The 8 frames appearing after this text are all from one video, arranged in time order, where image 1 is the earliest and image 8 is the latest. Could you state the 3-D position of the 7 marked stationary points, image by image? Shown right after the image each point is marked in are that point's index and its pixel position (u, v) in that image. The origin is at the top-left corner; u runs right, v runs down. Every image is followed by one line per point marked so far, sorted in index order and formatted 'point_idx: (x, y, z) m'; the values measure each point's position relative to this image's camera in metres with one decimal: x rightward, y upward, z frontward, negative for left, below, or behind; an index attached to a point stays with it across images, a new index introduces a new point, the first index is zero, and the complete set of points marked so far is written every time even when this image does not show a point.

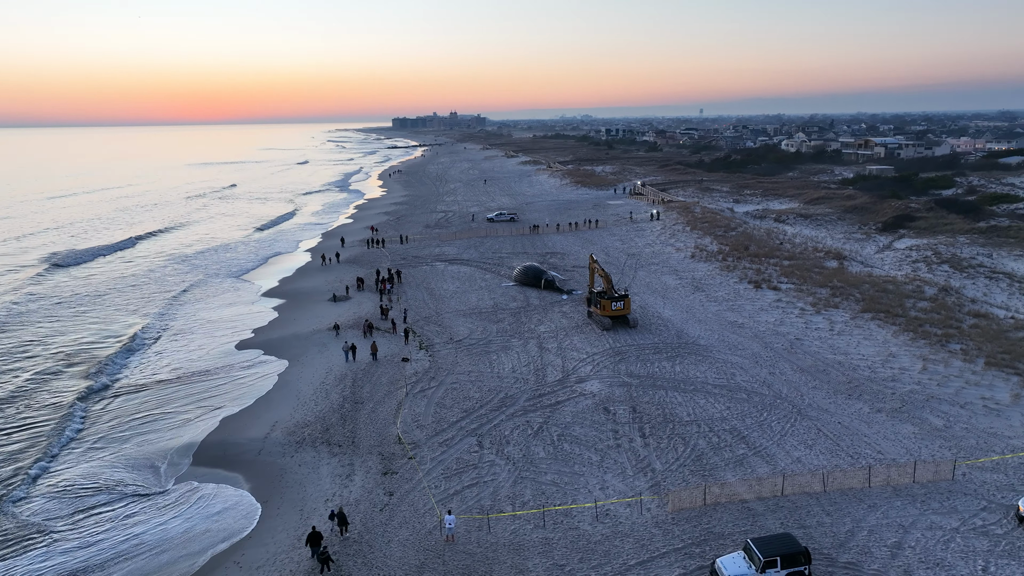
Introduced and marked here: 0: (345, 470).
0: (-3.5, -3.9, +14.8) m
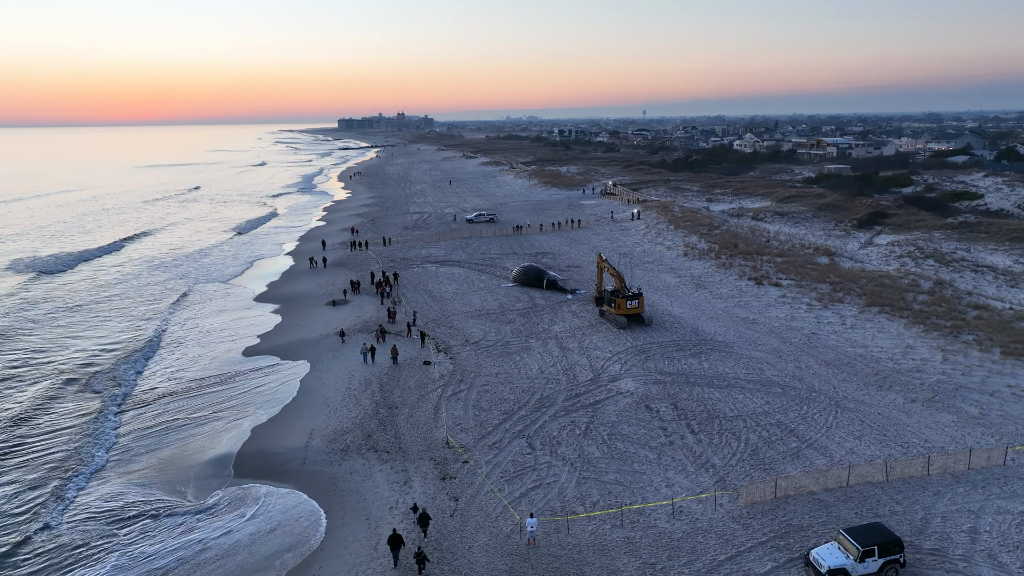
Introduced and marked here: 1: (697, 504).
0: (-2.3, -3.9, +14.5) m
1: (+3.4, -4.0, +12.8) m
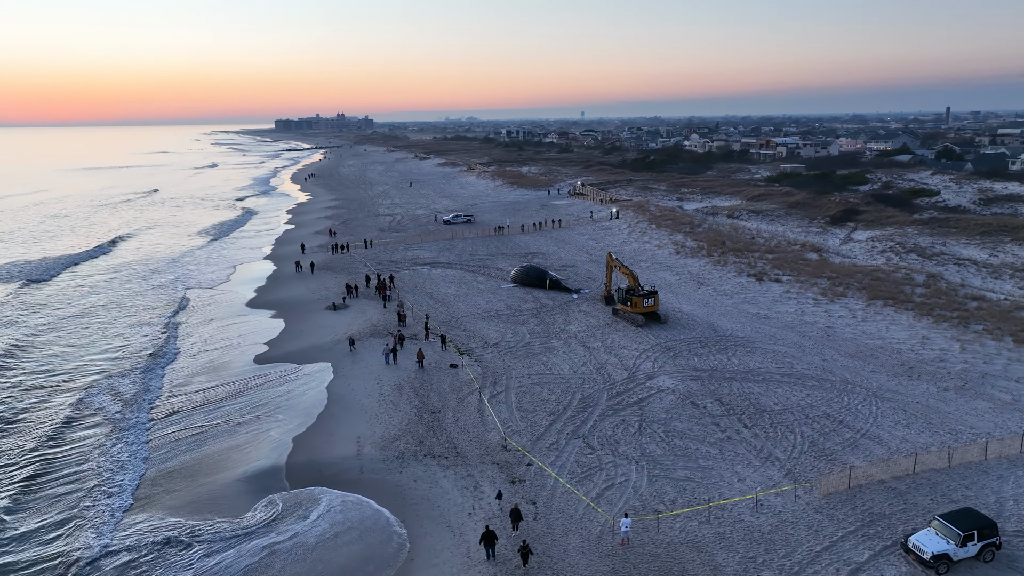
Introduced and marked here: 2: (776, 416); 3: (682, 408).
0: (-0.8, -4.0, +14.2) m
1: (+4.9, -3.9, +13.0) m
2: (+6.2, -3.0, +16.4) m
3: (+4.2, -2.9, +17.0) m
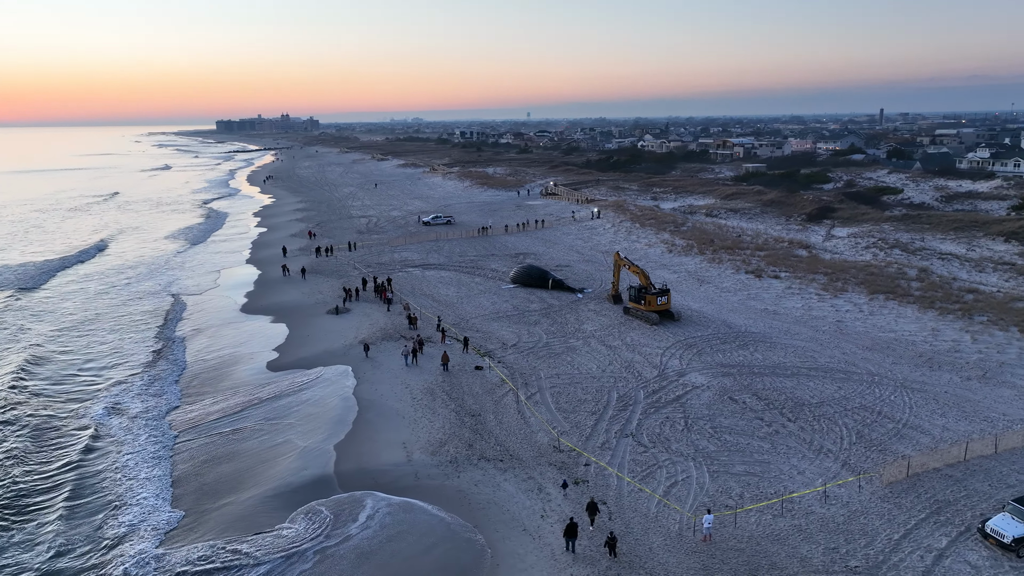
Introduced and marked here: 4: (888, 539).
0: (+0.4, -4.0, +14.1) m
1: (+6.3, -3.8, +13.3) m
2: (+7.3, -2.9, +16.7) m
3: (+5.2, -2.9, +17.2) m
4: (+6.4, -4.3, +11.8) m
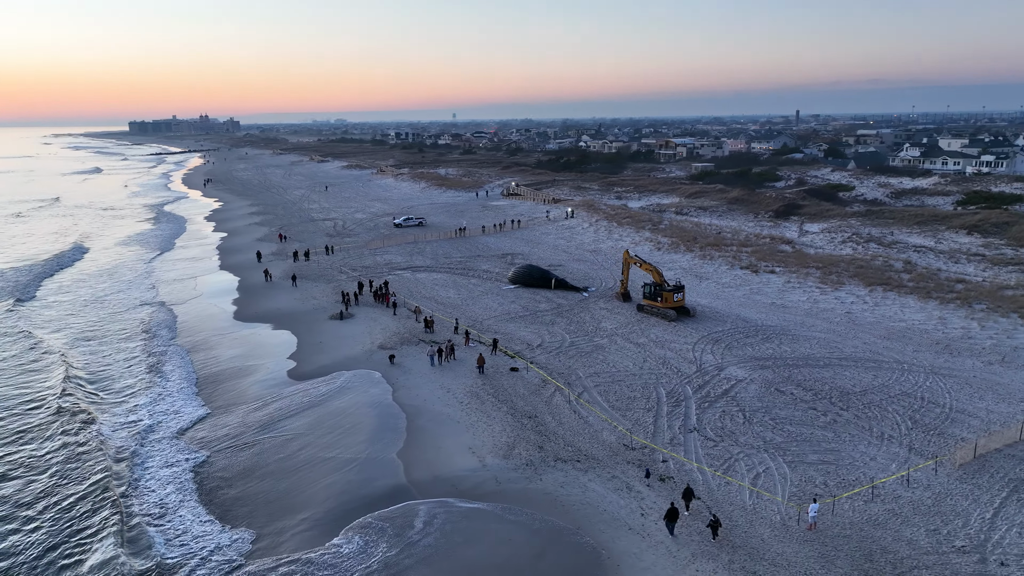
0: (+2.2, -3.9, +14.0) m
1: (+8.1, -3.7, +13.8) m
2: (+8.7, -2.7, +17.3) m
3: (+6.6, -2.7, +17.7) m
4: (+8.3, -4.1, +12.3) m
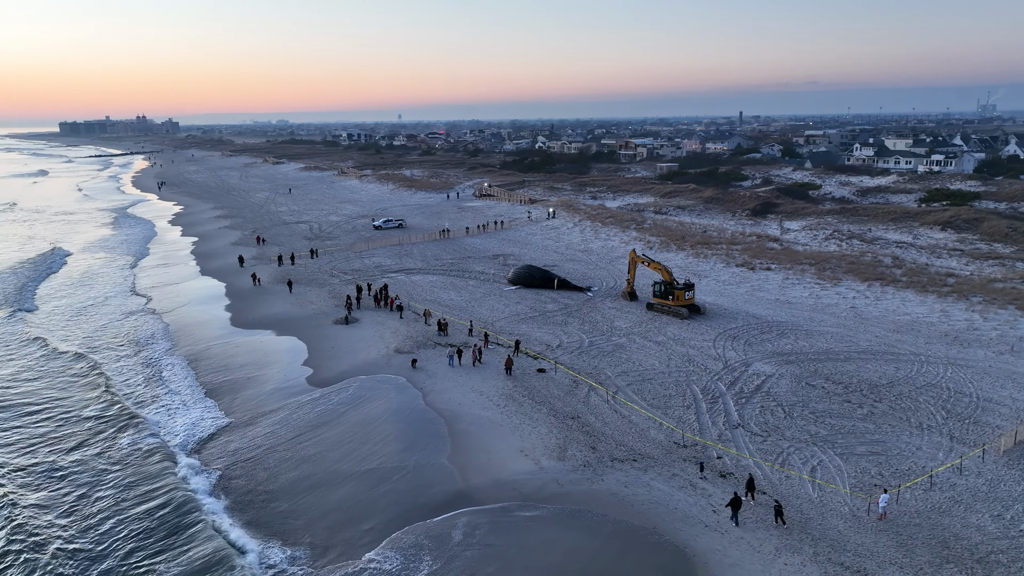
0: (+3.4, -3.9, +14.1) m
1: (+9.3, -3.5, +14.3) m
2: (+9.7, -2.6, +17.8) m
3: (+7.6, -2.6, +18.0) m
4: (+9.7, -4.0, +12.8) m
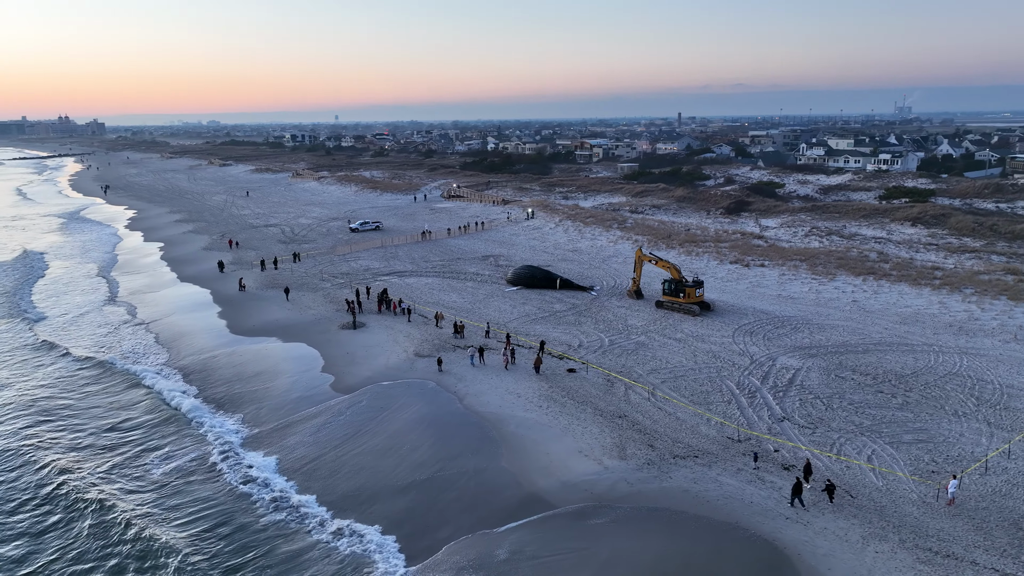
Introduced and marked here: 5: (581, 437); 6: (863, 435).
0: (+4.8, -3.9, +14.3) m
1: (+10.7, -3.4, +15.0) m
2: (+10.8, -2.4, +18.5) m
3: (+8.7, -2.5, +18.5) m
4: (+11.2, -3.8, +13.5) m
5: (+1.6, -3.5, +16.2) m
6: (+7.9, -3.4, +15.8) m
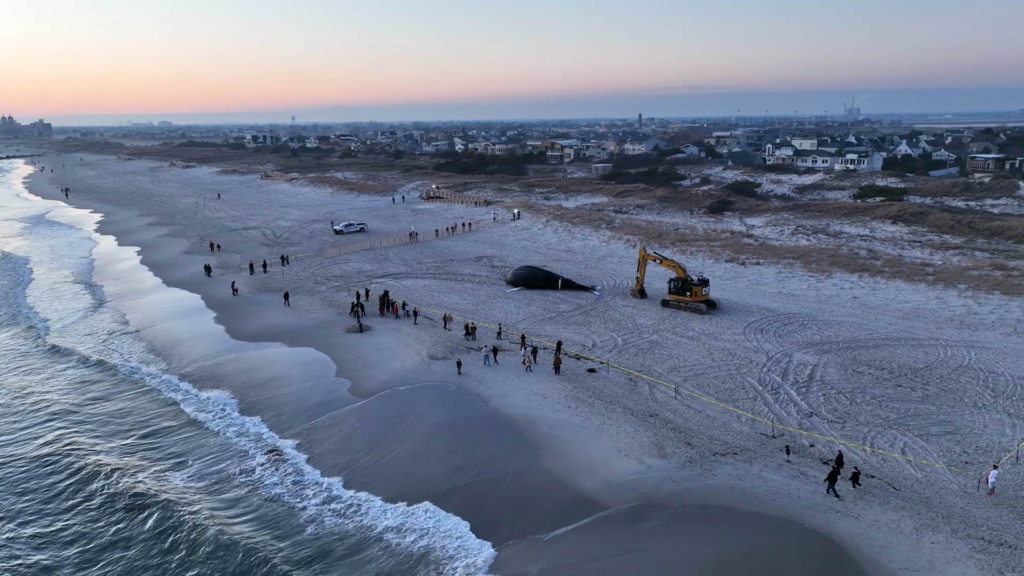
0: (+5.8, -3.8, +14.5) m
1: (+11.6, -3.3, +15.5) m
2: (+11.5, -2.3, +19.0) m
3: (+9.3, -2.4, +18.9) m
4: (+12.1, -3.7, +14.1) m
5: (+2.4, -3.5, +16.3) m
6: (+8.8, -3.3, +16.1) m
